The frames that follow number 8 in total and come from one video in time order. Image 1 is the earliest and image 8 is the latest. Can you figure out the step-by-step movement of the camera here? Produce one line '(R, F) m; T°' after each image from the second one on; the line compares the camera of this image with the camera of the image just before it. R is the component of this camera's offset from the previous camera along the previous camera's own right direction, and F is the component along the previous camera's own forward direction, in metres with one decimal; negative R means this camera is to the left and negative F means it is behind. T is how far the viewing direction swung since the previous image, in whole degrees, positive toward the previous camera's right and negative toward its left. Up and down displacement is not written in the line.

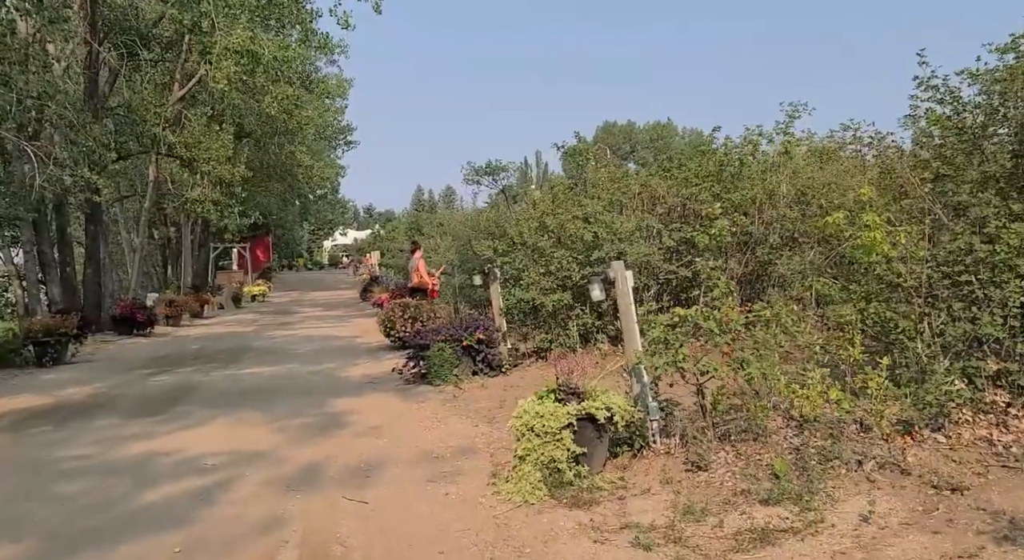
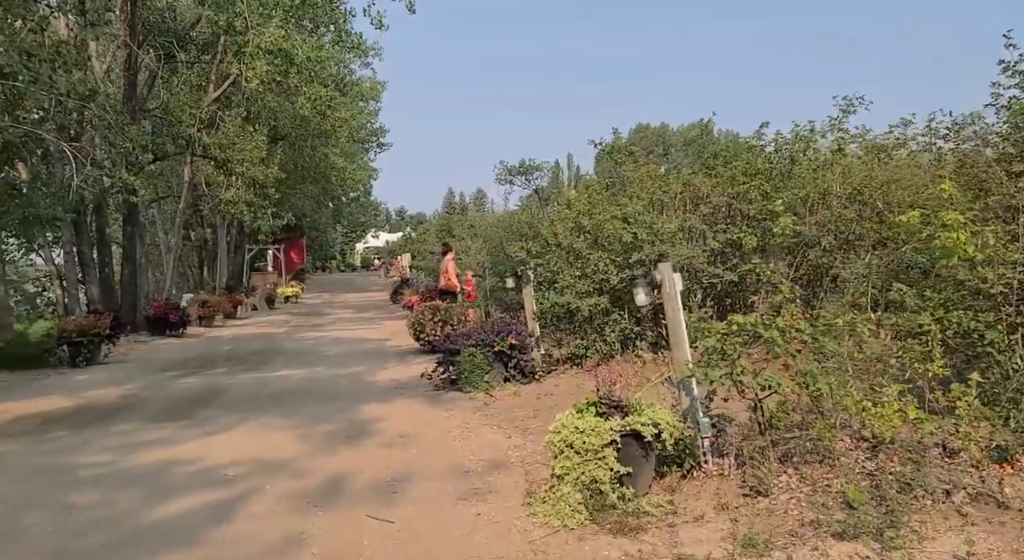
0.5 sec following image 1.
(0.0, +0.4) m; -2°
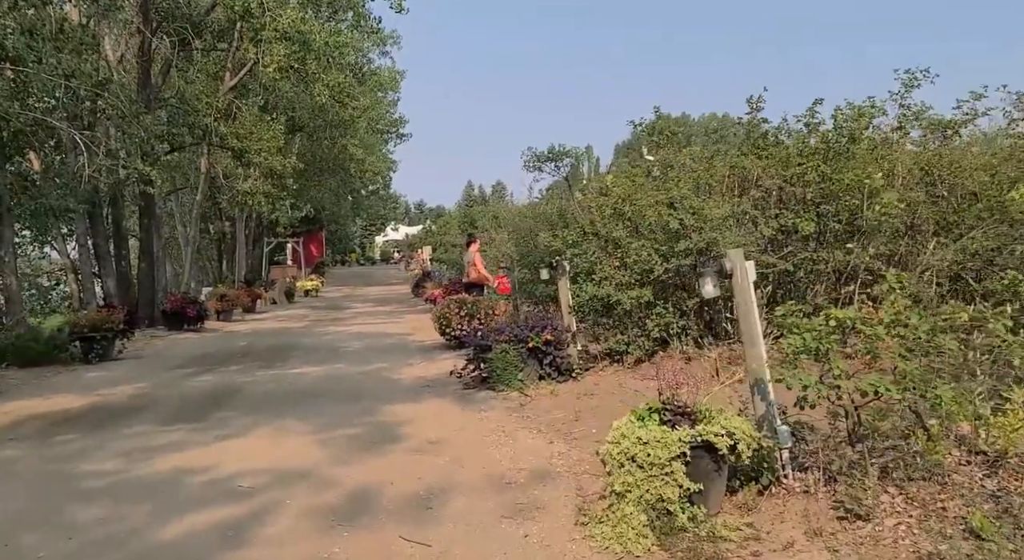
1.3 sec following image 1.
(-0.2, +0.6) m; -1°
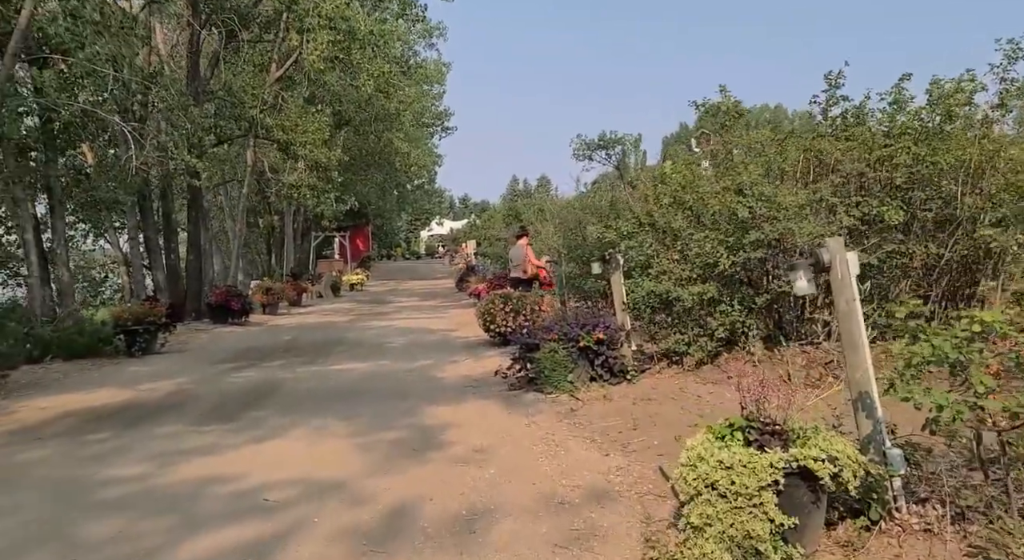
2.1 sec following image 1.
(-0.1, +0.6) m; -3°
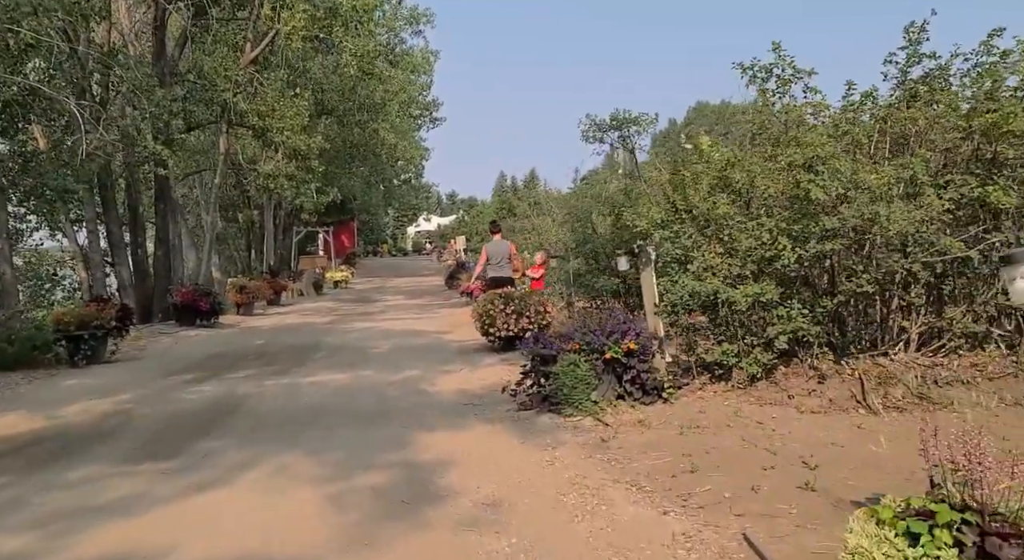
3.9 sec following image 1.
(-0.2, +1.4) m; +1°
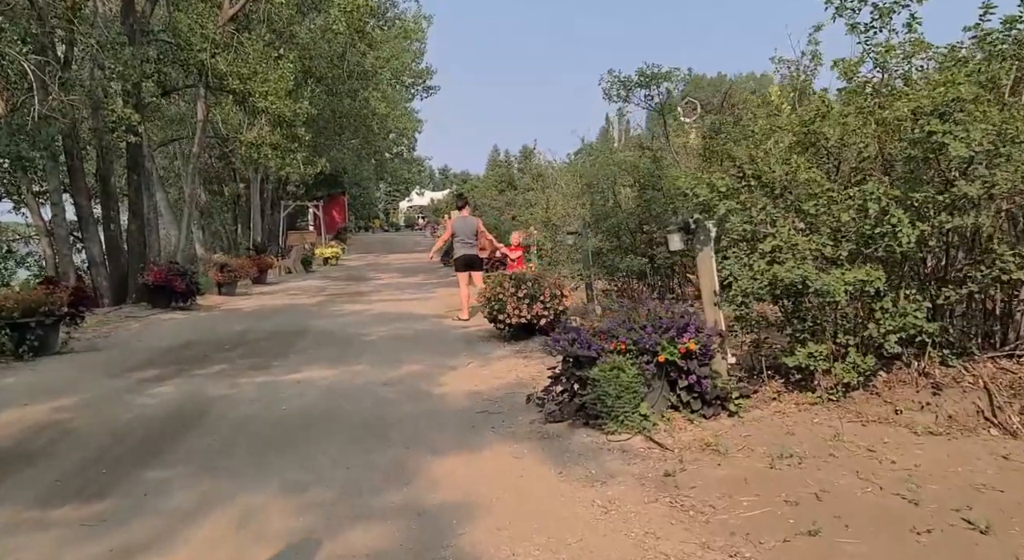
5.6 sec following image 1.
(-0.3, +1.4) m; +1°
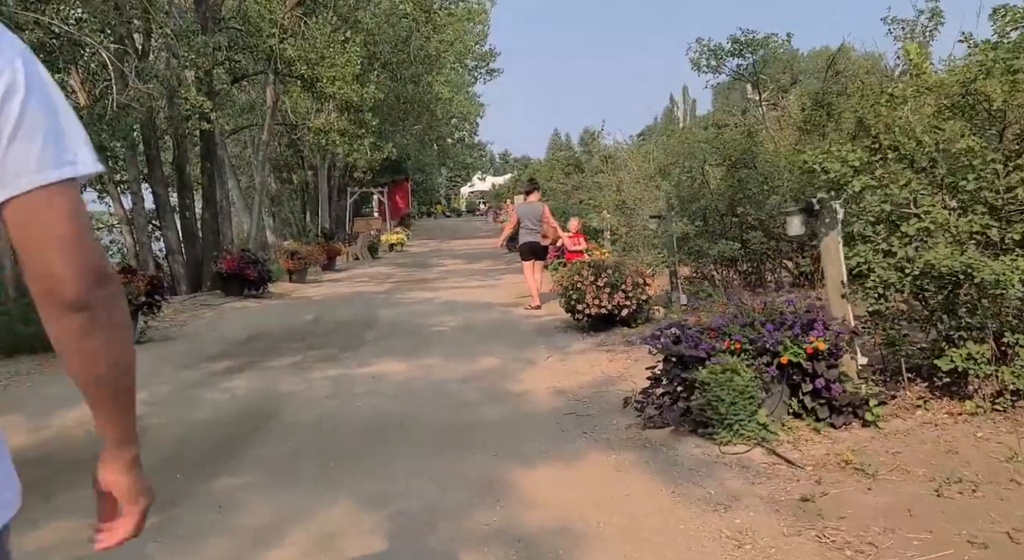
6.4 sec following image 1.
(-0.2, +0.6) m; -5°
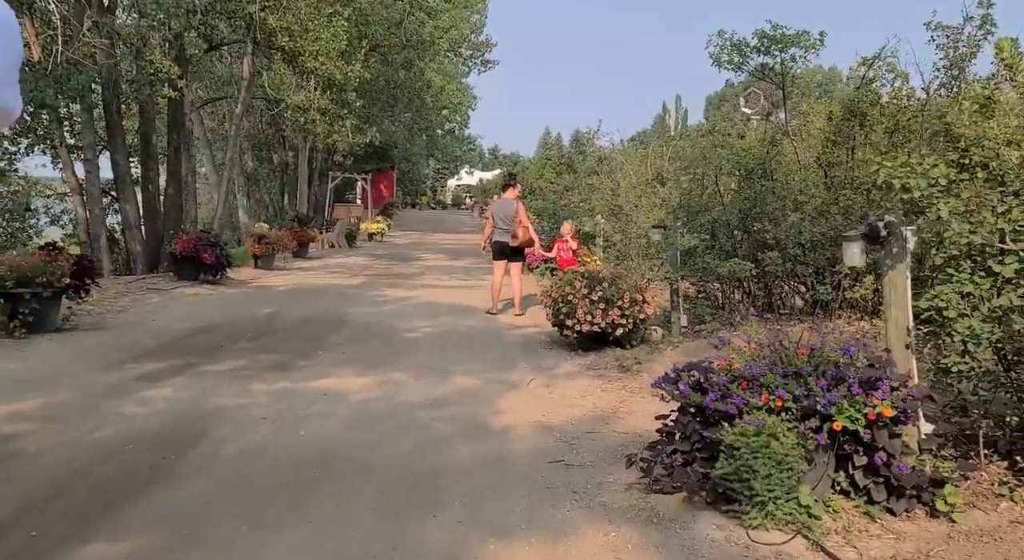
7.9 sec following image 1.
(0.0, +1.0) m; +1°
